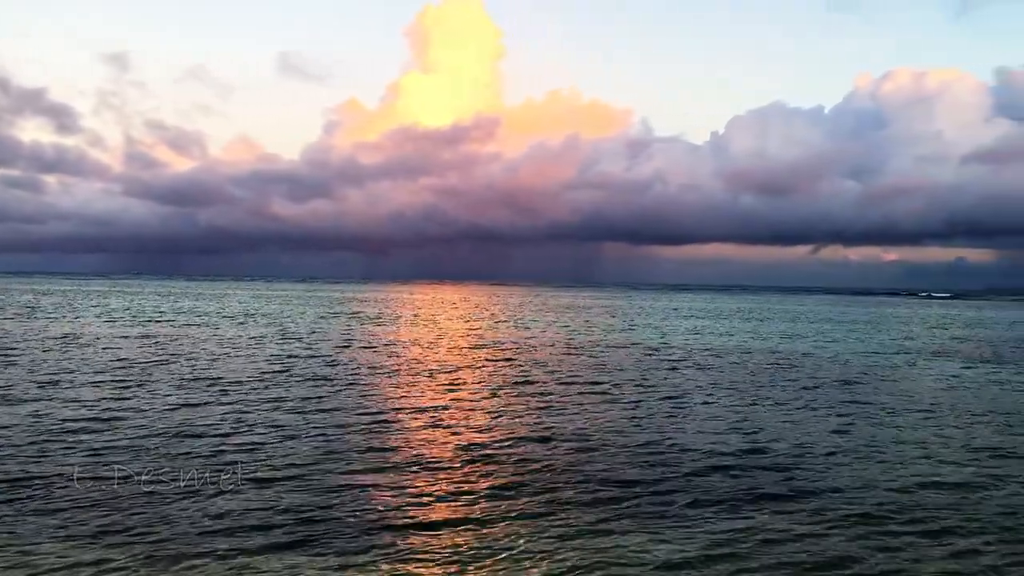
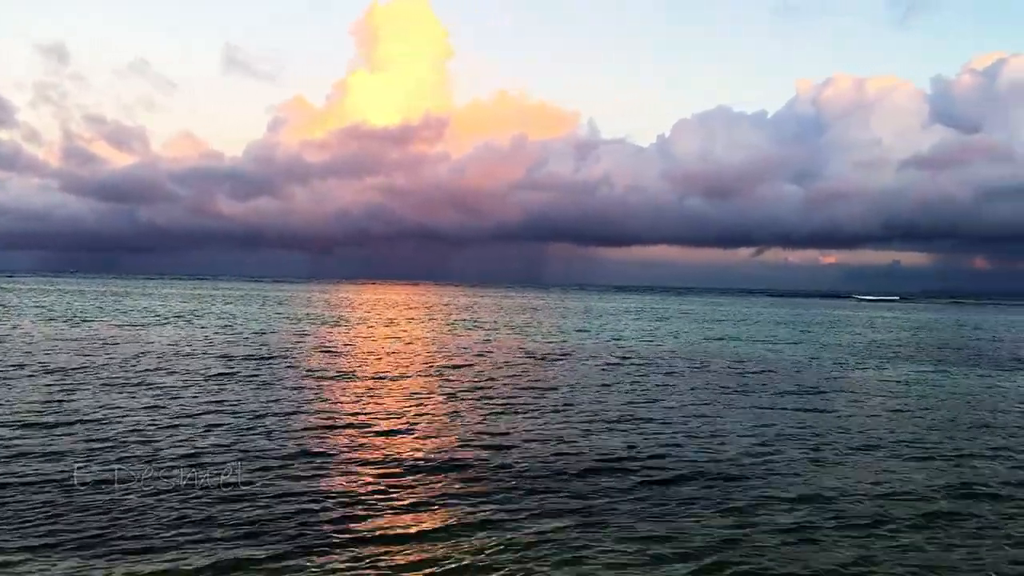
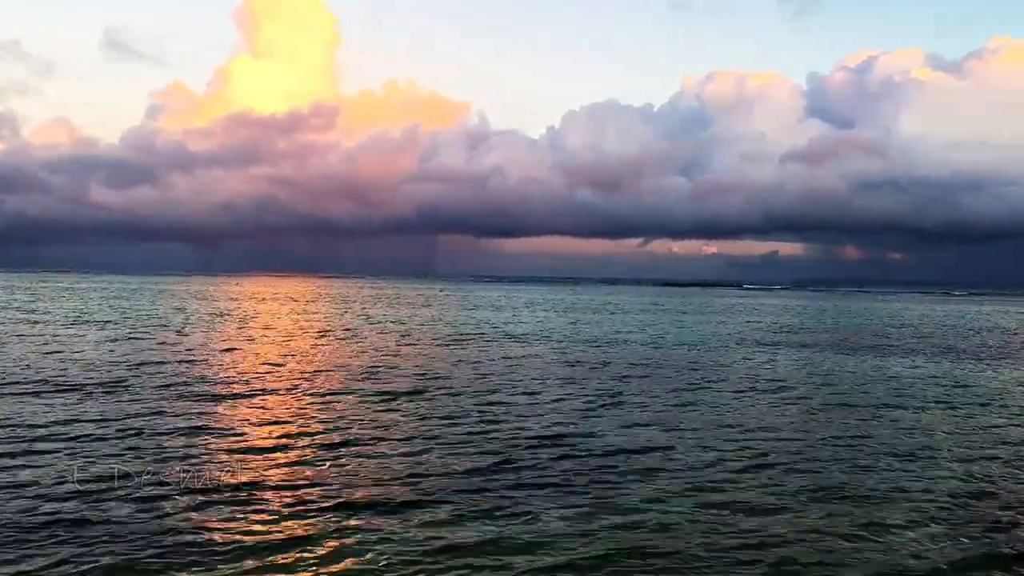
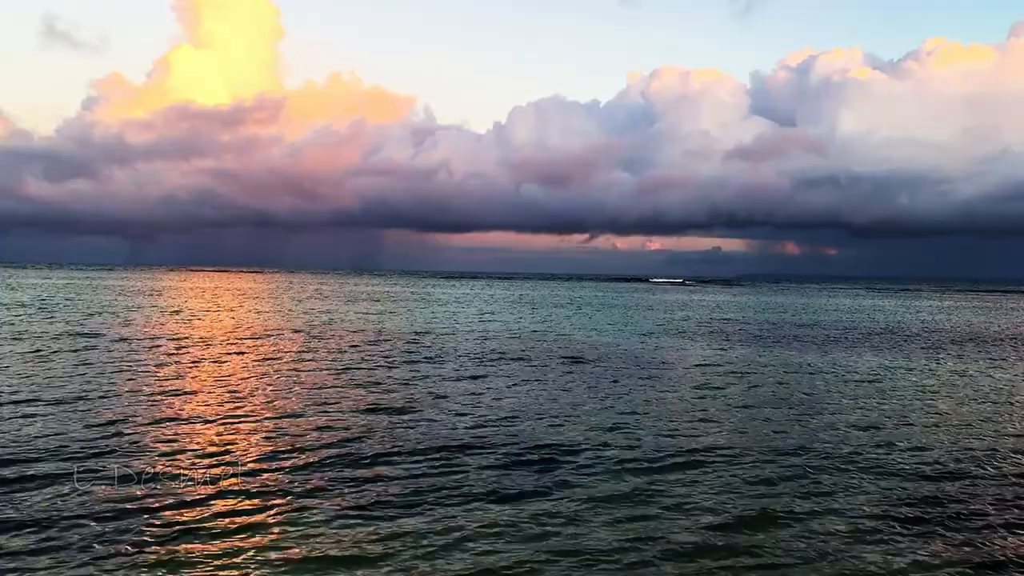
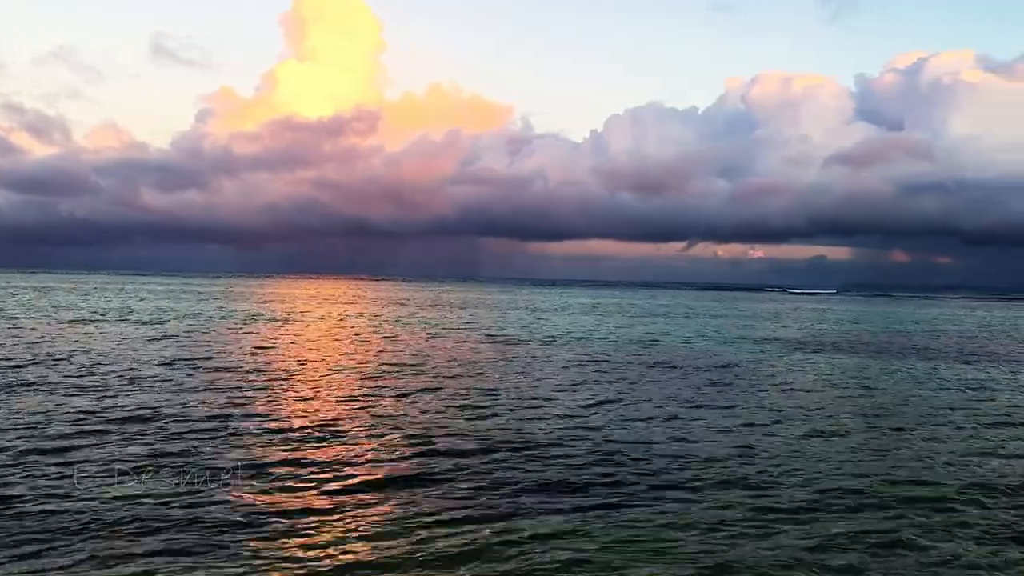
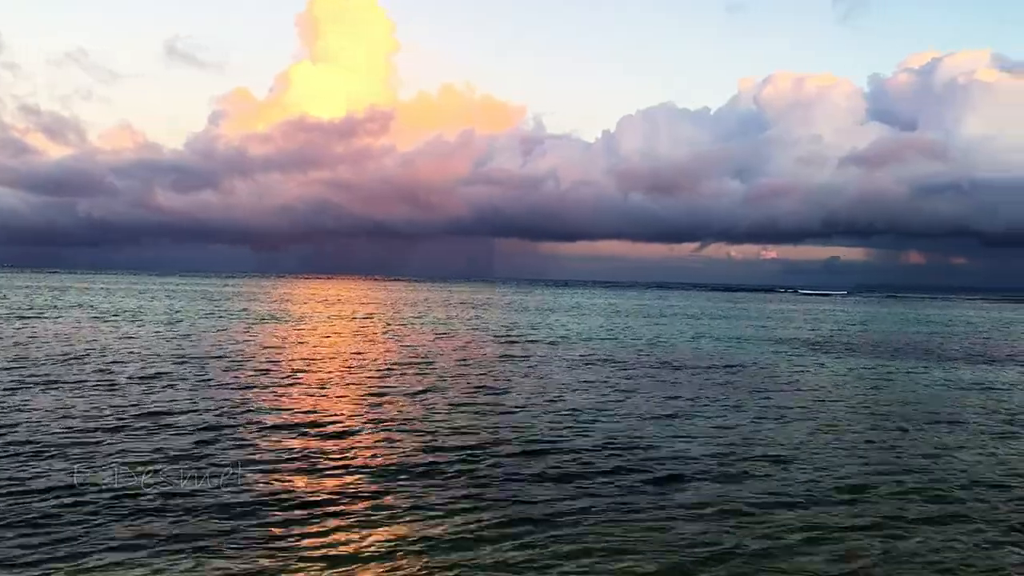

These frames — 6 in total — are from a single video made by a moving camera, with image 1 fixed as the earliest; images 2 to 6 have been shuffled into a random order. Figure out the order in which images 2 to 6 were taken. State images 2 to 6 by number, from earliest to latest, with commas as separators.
2, 6, 5, 3, 4
